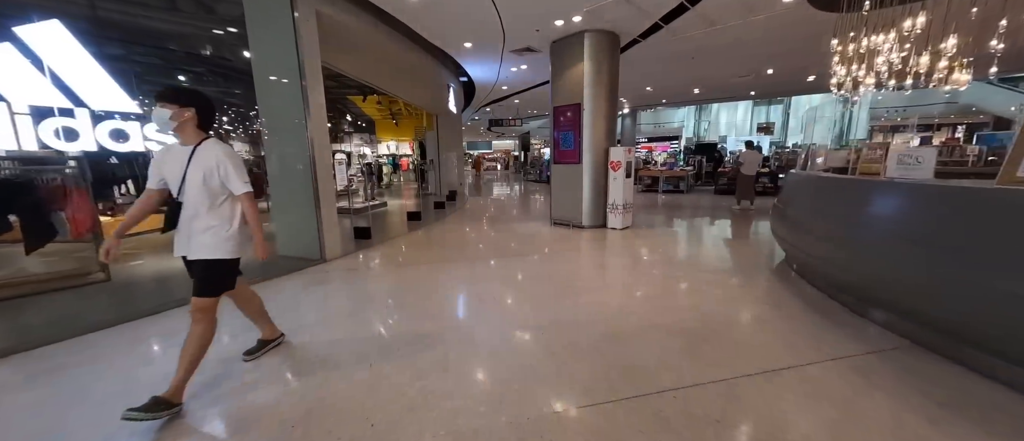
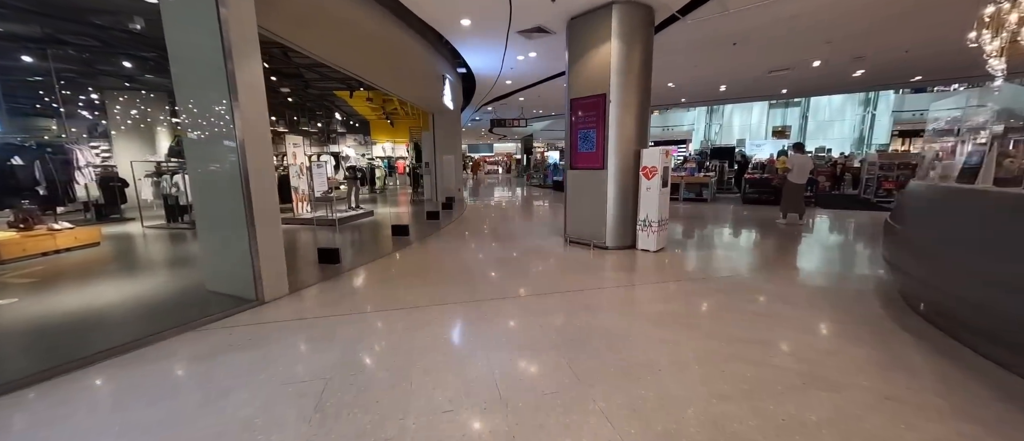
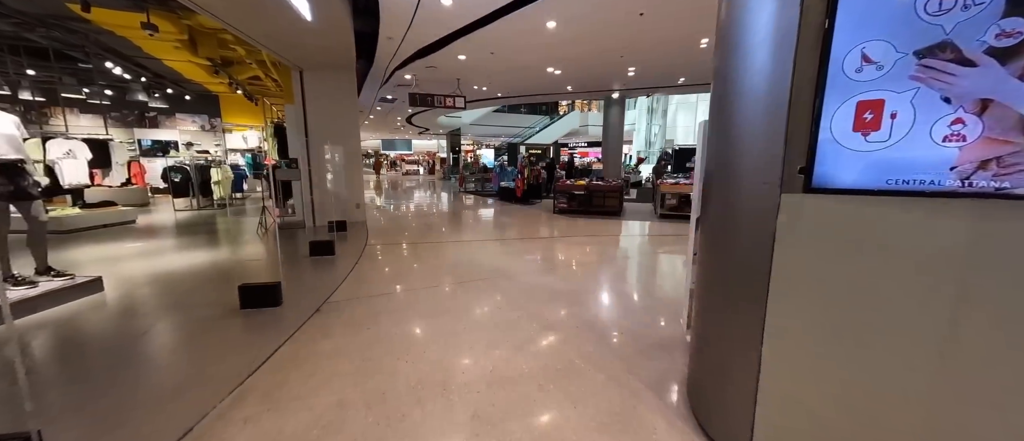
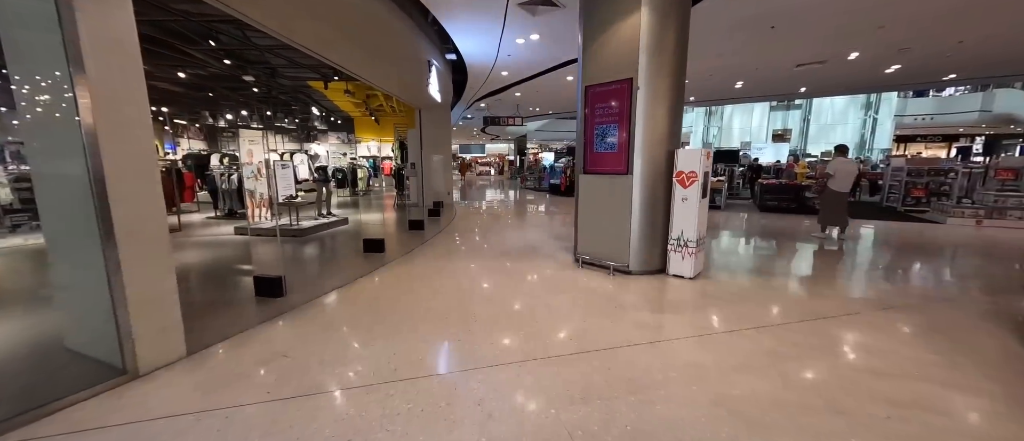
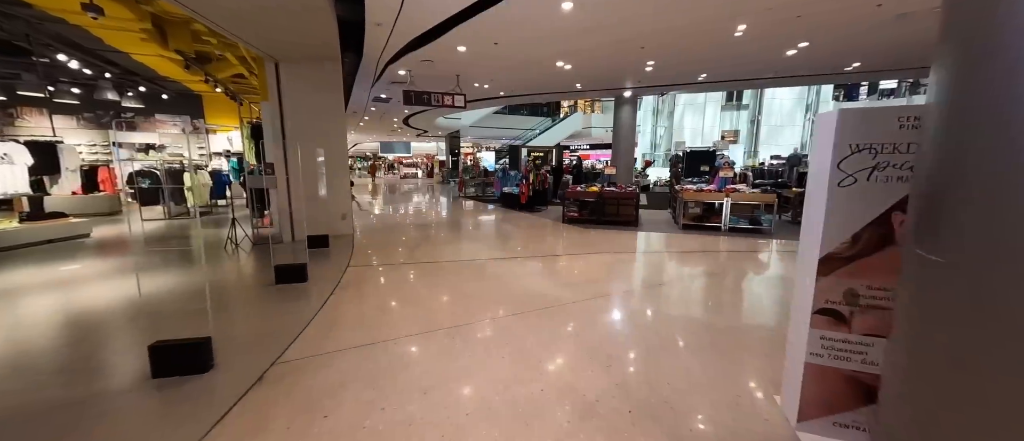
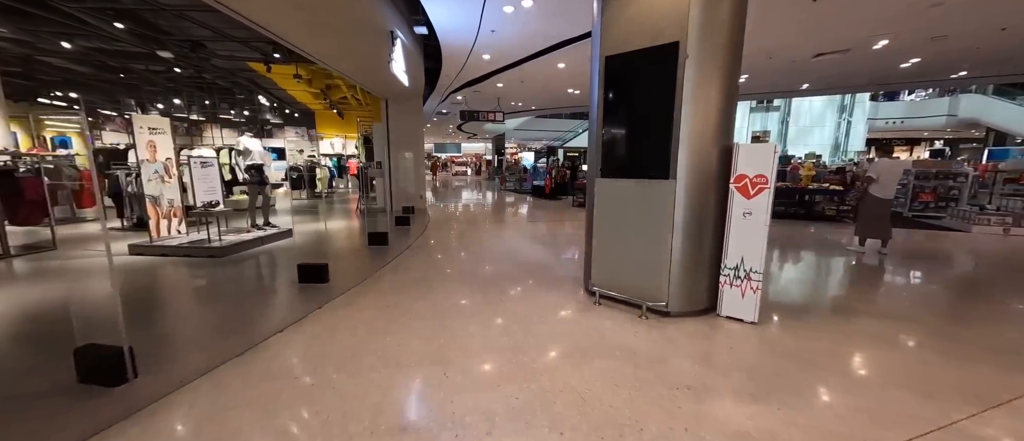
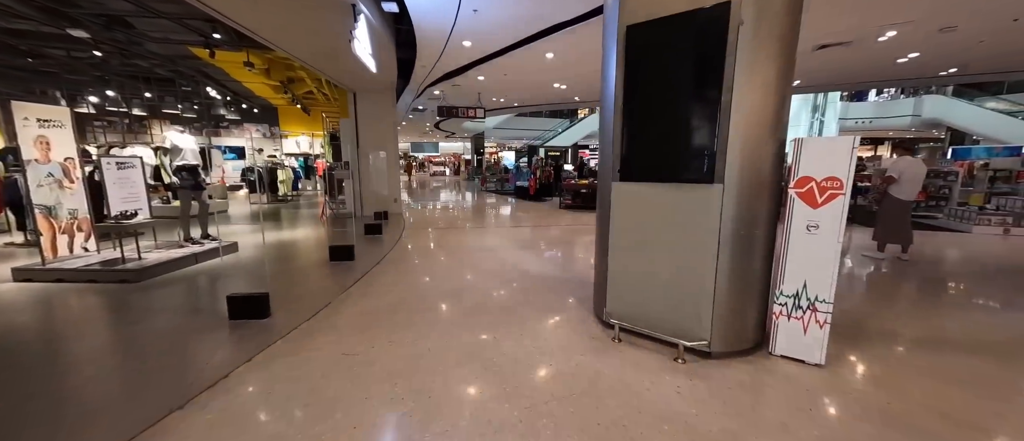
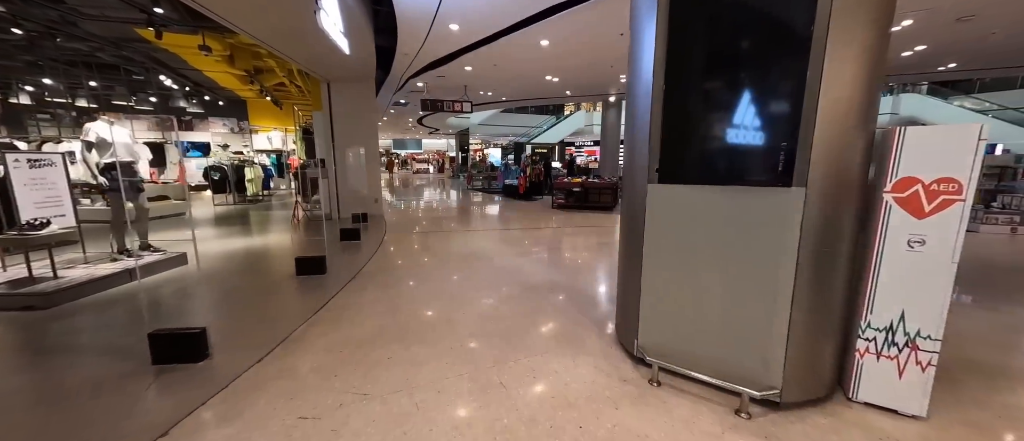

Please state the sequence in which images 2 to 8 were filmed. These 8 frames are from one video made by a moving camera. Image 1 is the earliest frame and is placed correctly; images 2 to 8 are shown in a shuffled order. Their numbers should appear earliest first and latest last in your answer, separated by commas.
2, 4, 6, 7, 8, 3, 5
